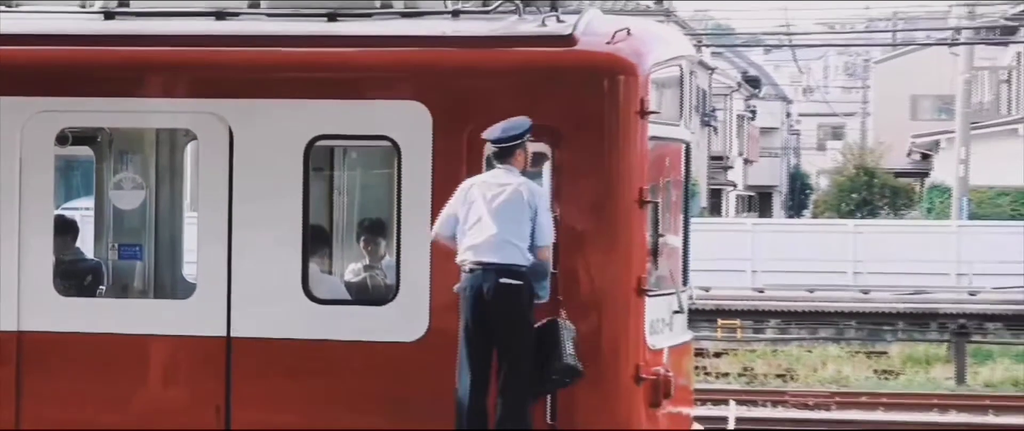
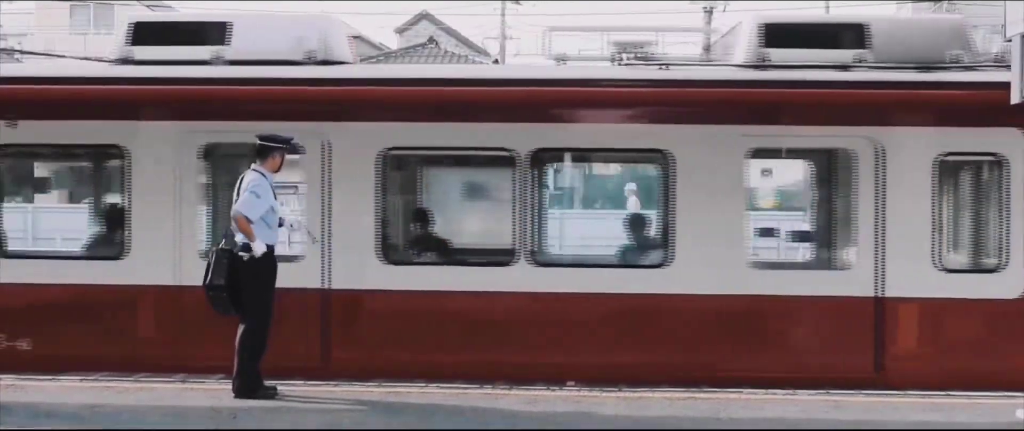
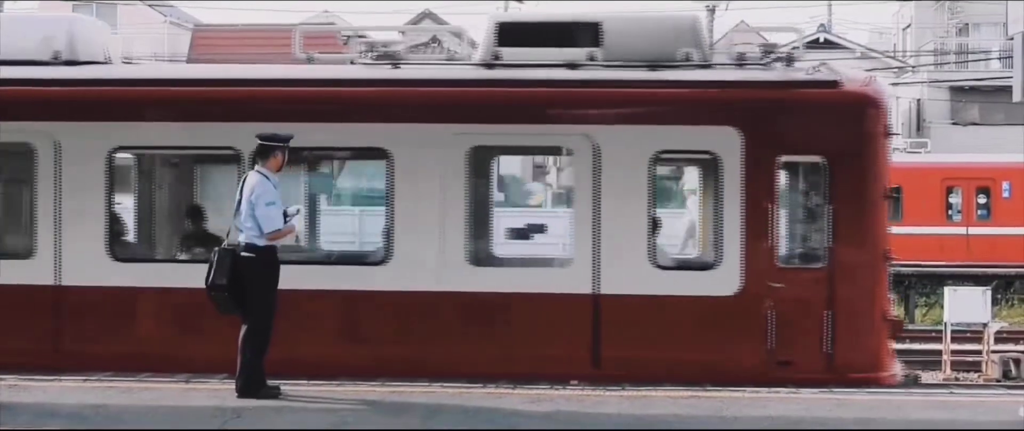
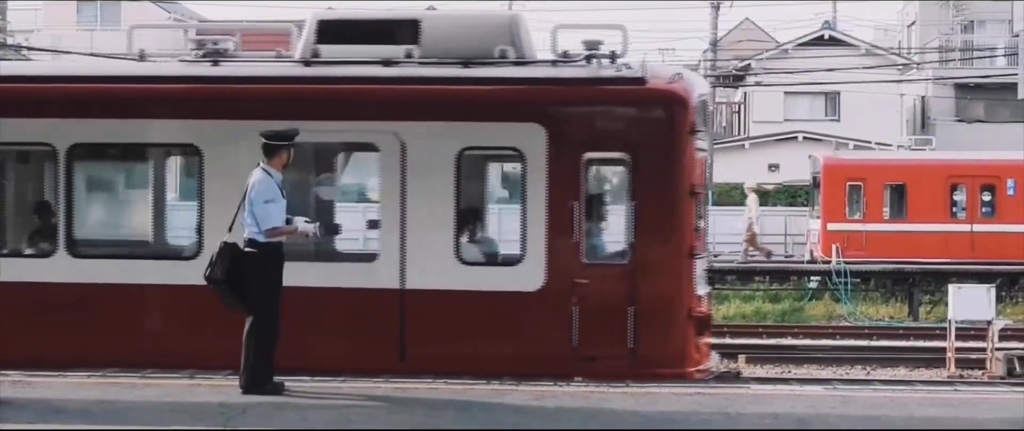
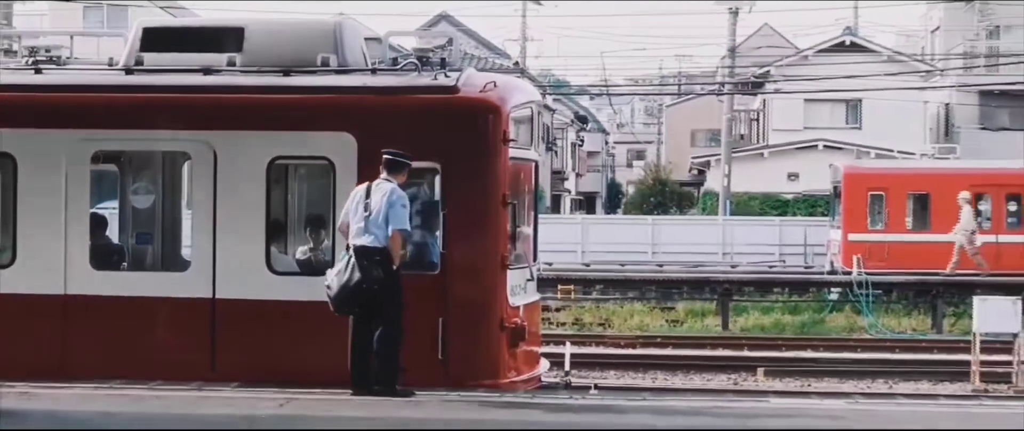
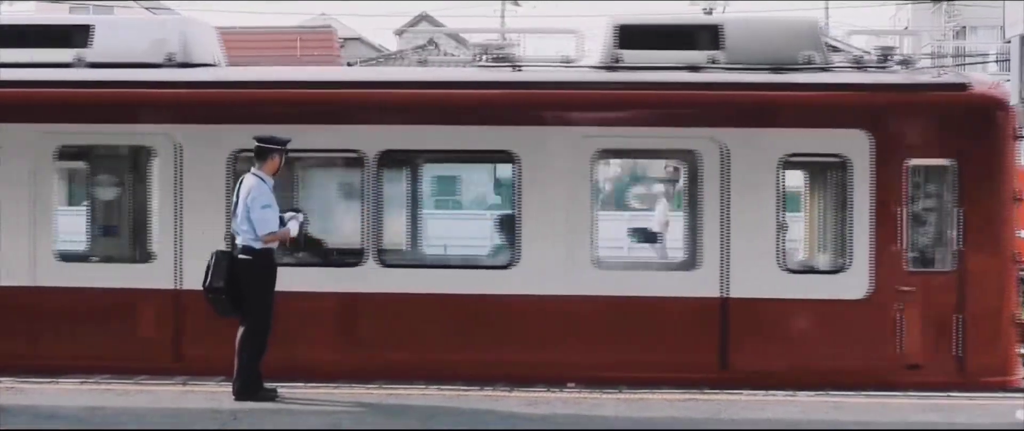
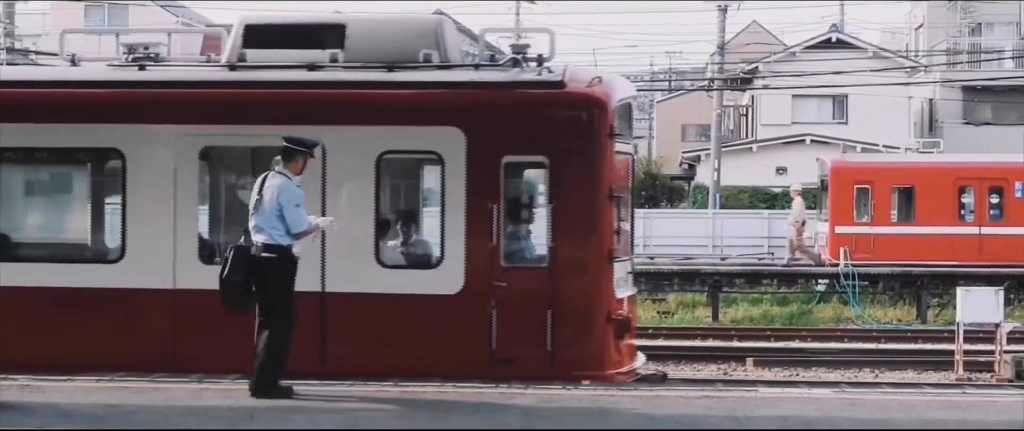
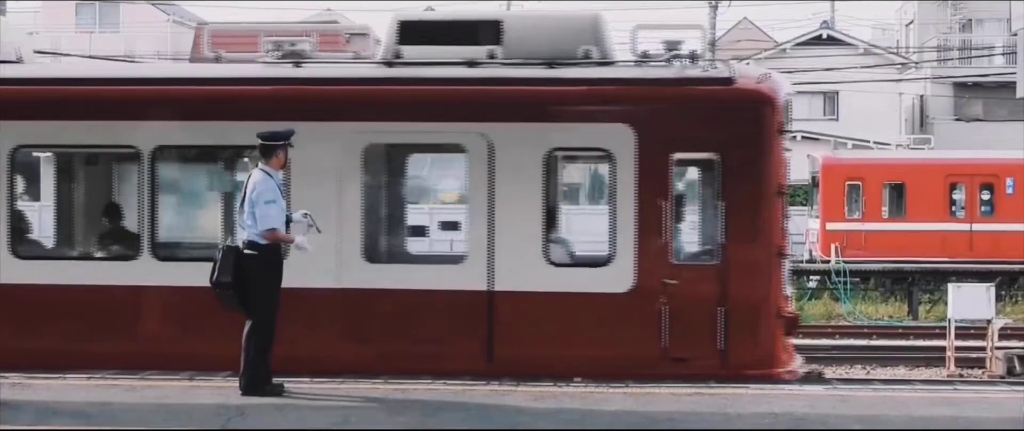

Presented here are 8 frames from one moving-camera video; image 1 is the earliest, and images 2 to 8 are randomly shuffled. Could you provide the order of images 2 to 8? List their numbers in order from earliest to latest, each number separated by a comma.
5, 7, 4, 8, 3, 6, 2
